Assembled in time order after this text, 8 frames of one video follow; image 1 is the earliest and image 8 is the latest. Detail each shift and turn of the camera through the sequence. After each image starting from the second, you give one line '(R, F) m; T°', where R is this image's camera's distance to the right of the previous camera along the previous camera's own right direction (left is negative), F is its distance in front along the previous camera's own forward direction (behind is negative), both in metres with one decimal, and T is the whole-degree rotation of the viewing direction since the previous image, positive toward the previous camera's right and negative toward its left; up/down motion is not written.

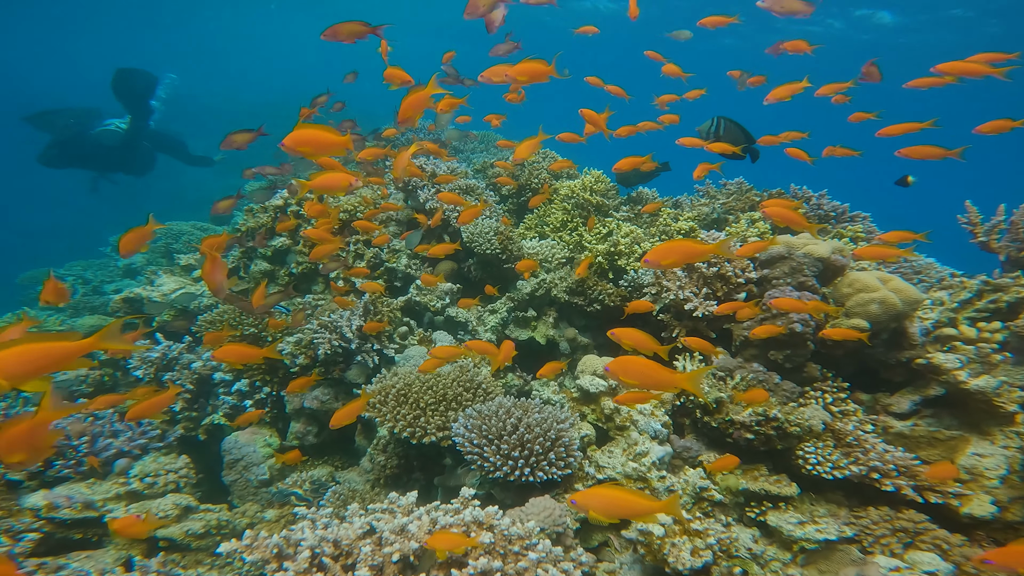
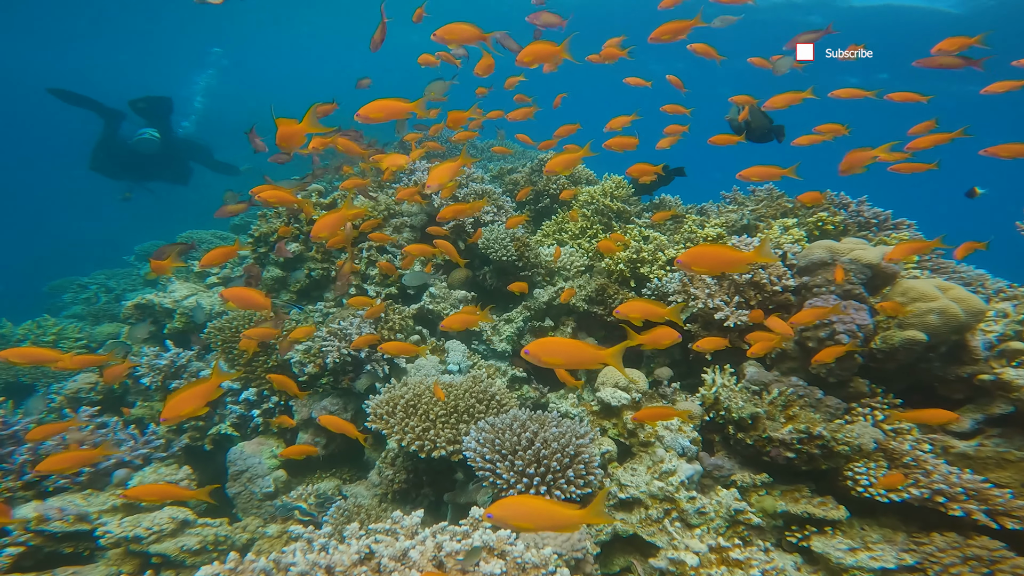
(0.0, +0.2) m; -2°
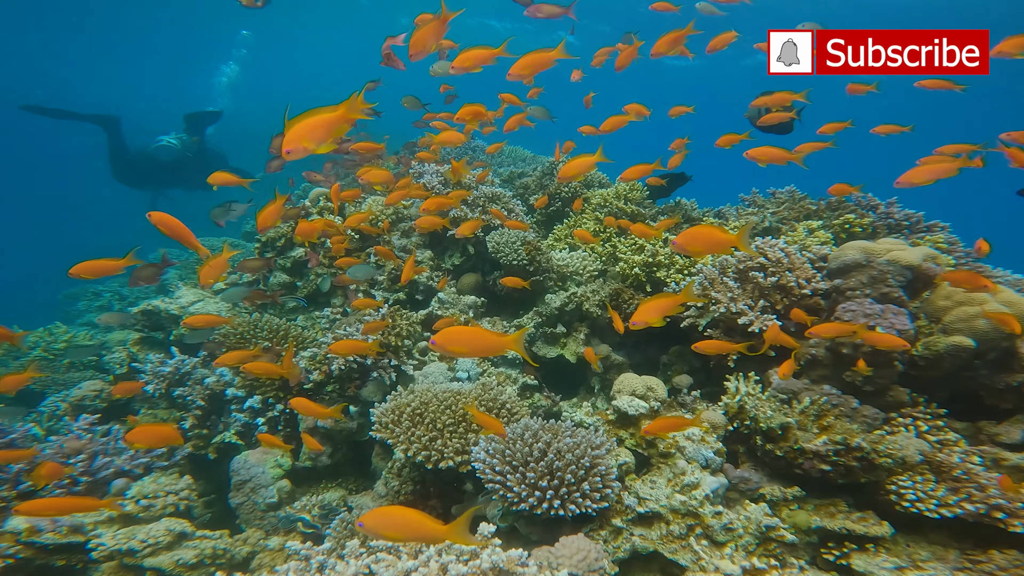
(0.0, +0.2) m; -1°
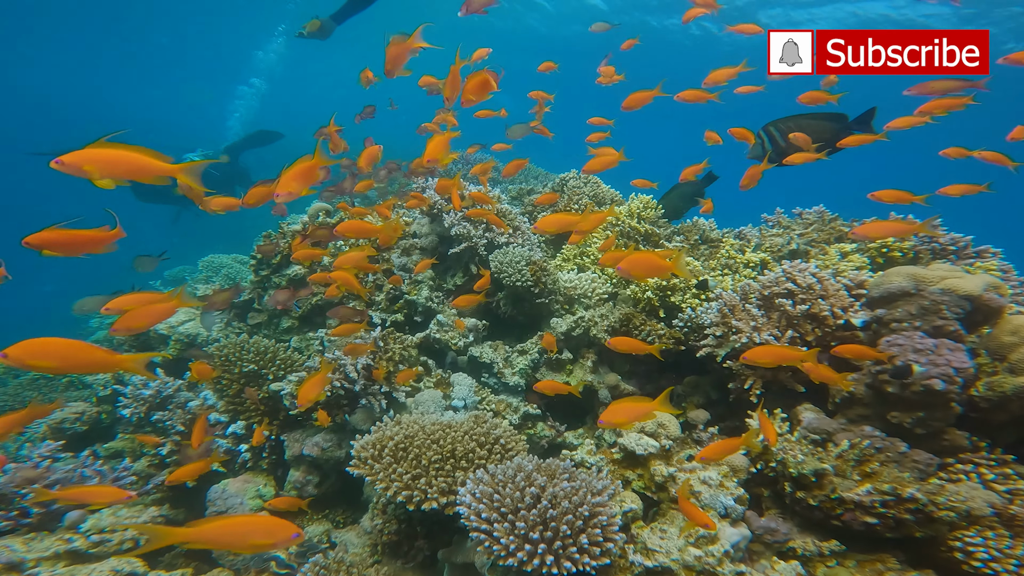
(+0.1, +0.4) m; -2°
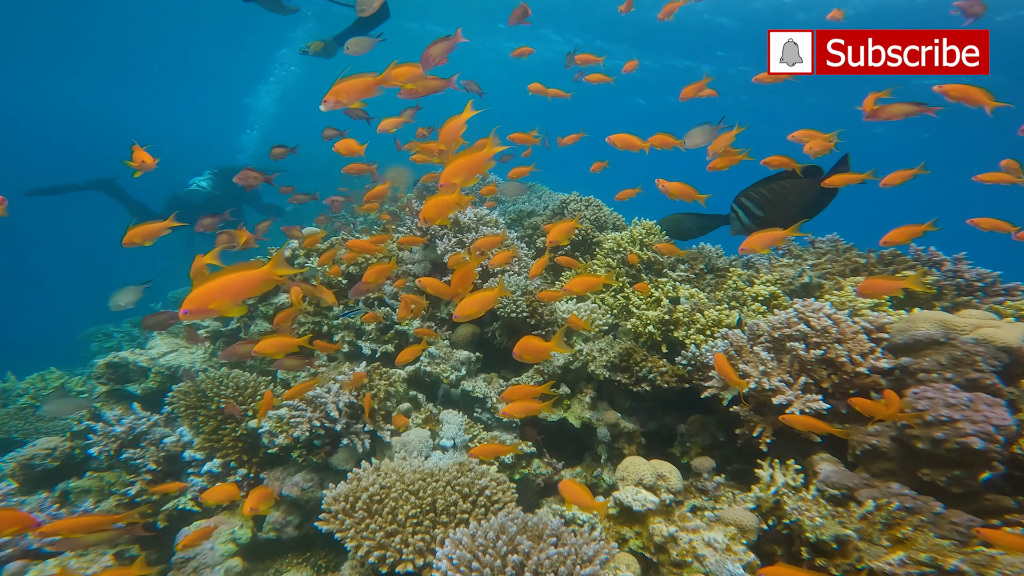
(+0.1, +0.3) m; -1°
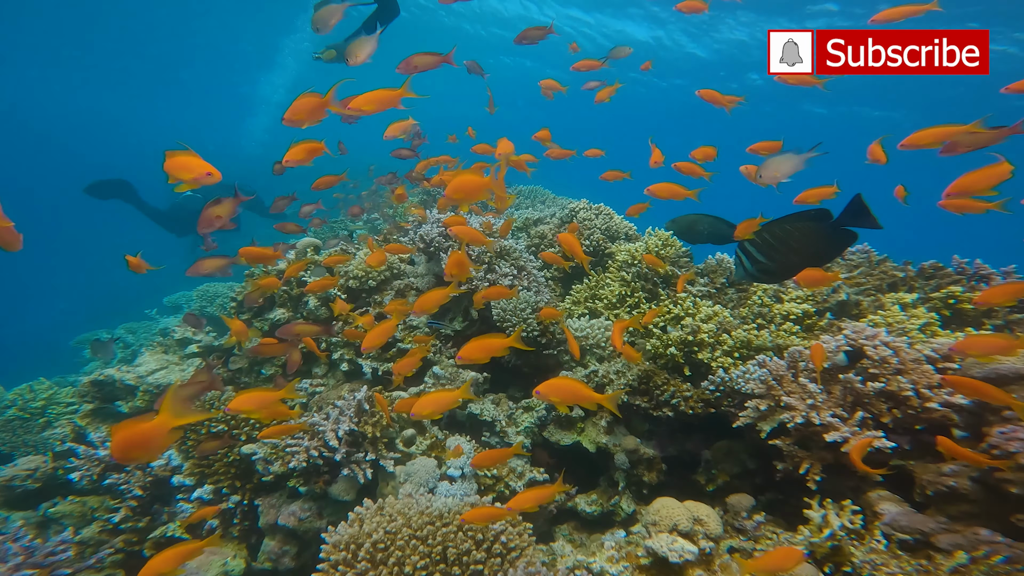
(-0.1, +0.3) m; 0°
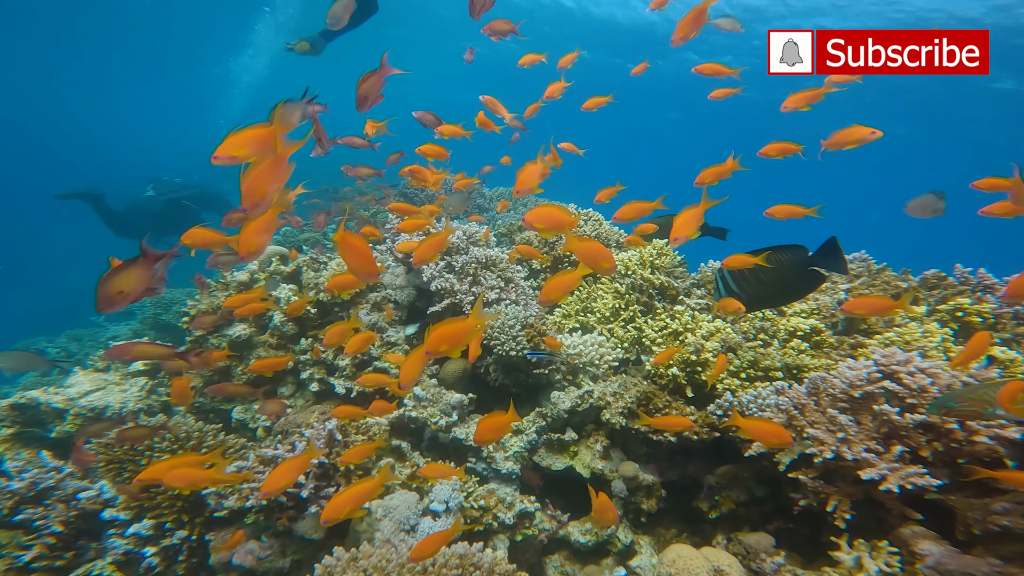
(-0.1, +0.4) m; +3°
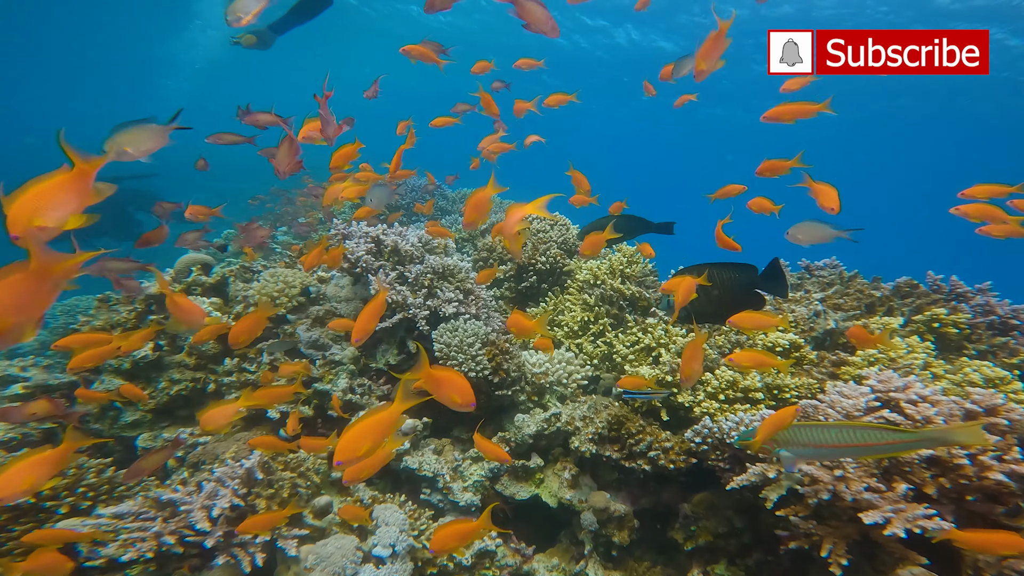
(+0.1, +0.4) m; +3°
